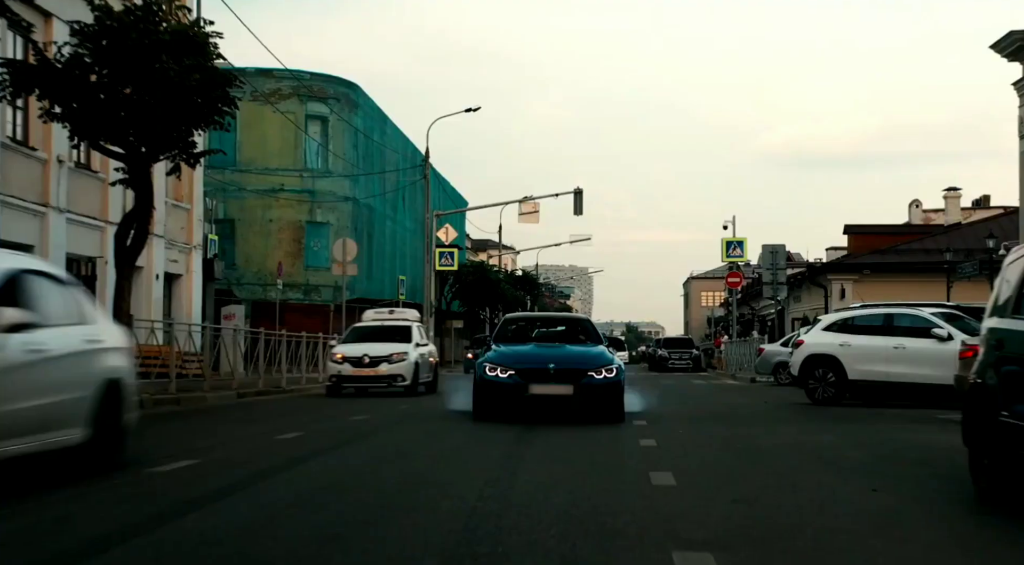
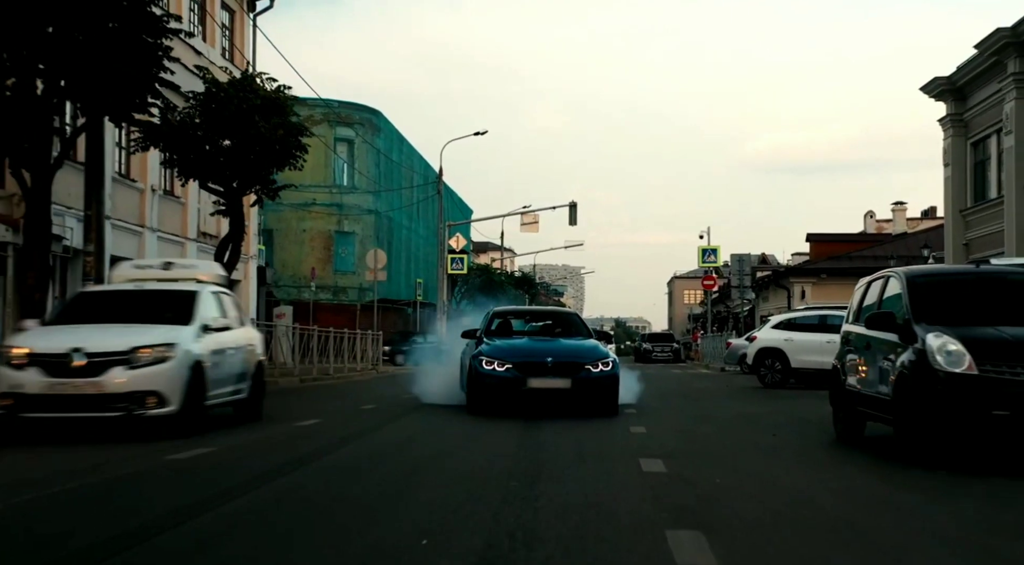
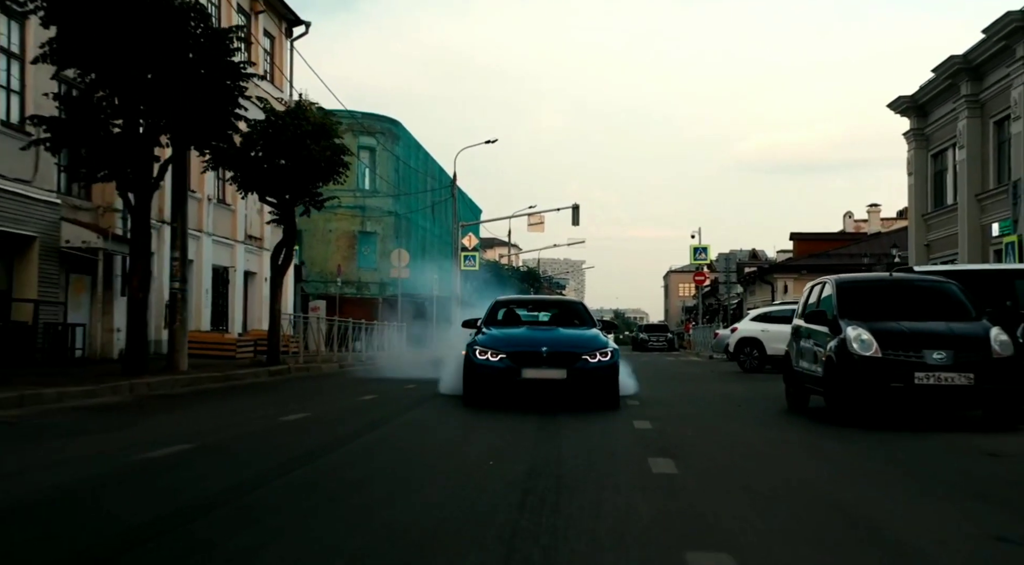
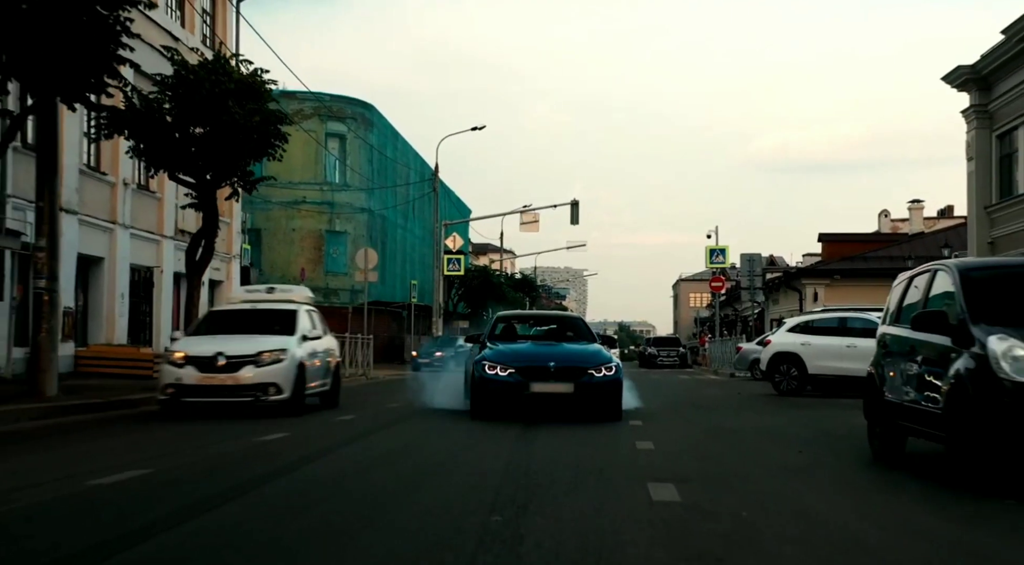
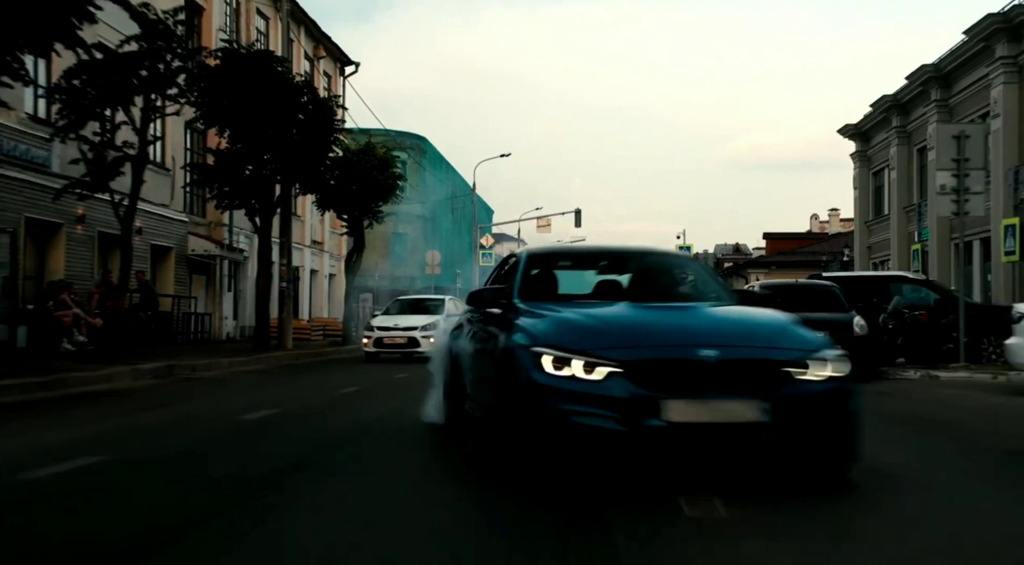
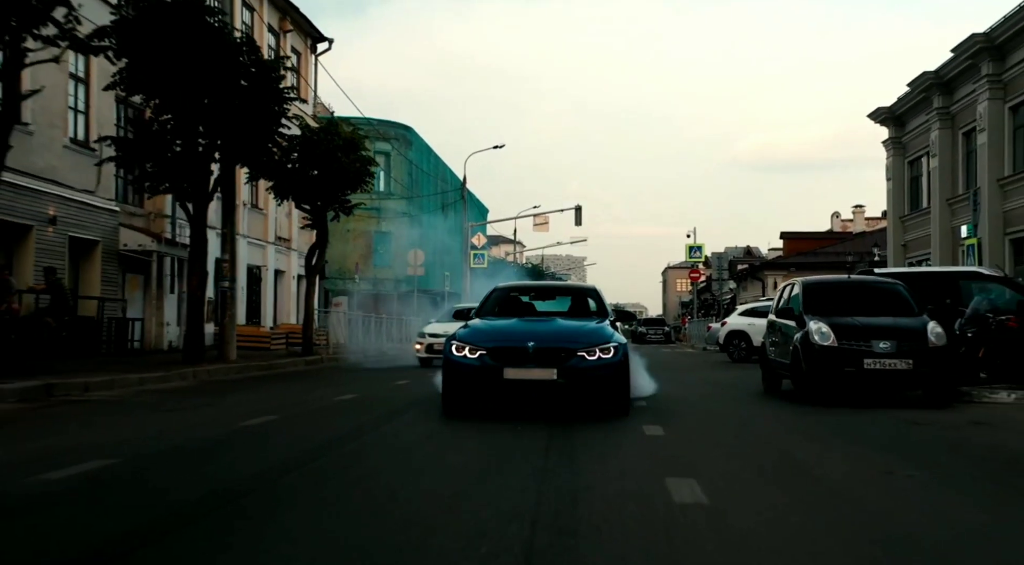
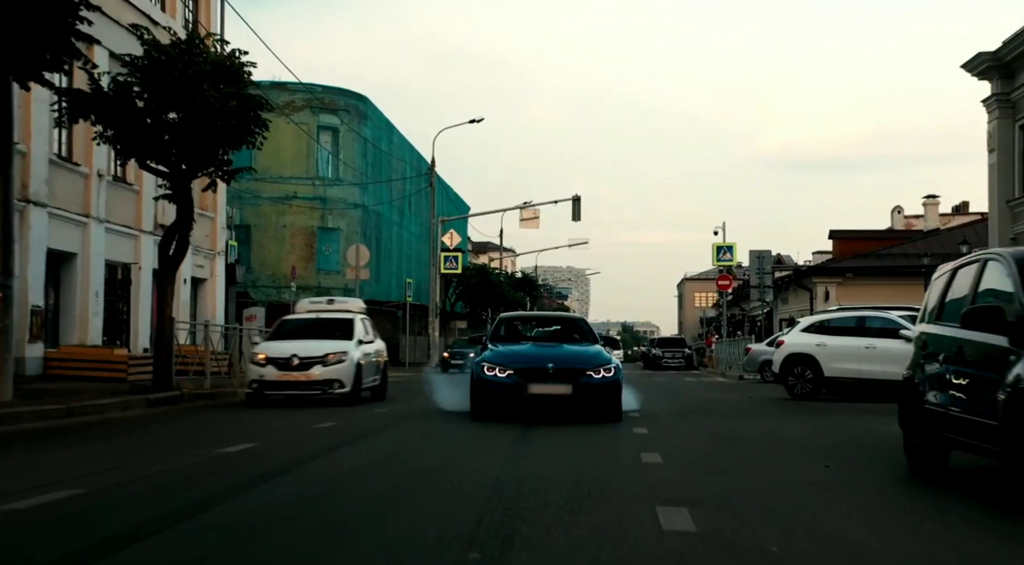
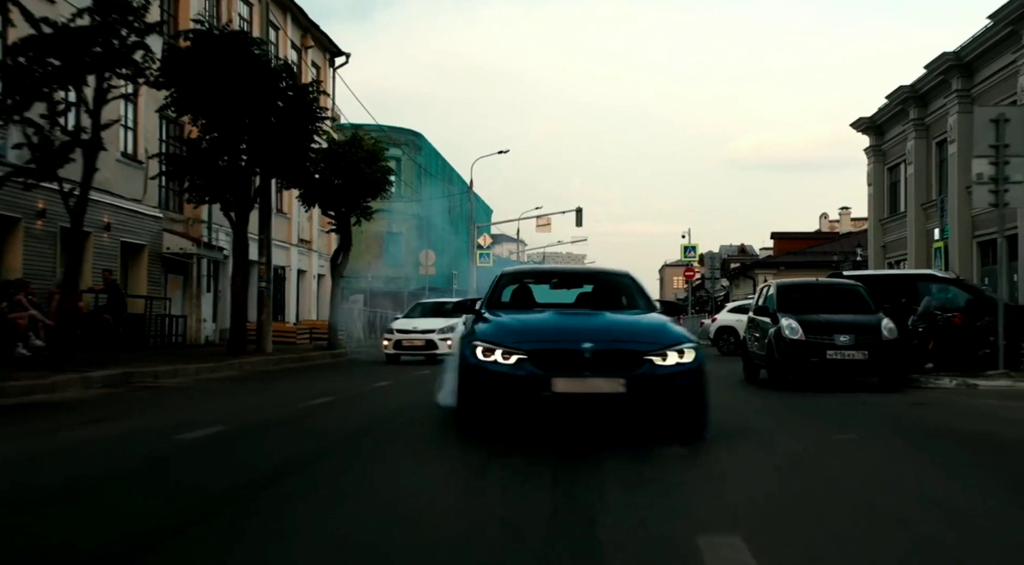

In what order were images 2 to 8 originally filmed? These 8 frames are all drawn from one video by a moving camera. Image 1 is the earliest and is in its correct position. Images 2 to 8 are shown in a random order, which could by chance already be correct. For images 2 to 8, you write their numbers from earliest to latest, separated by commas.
7, 4, 2, 3, 6, 8, 5
